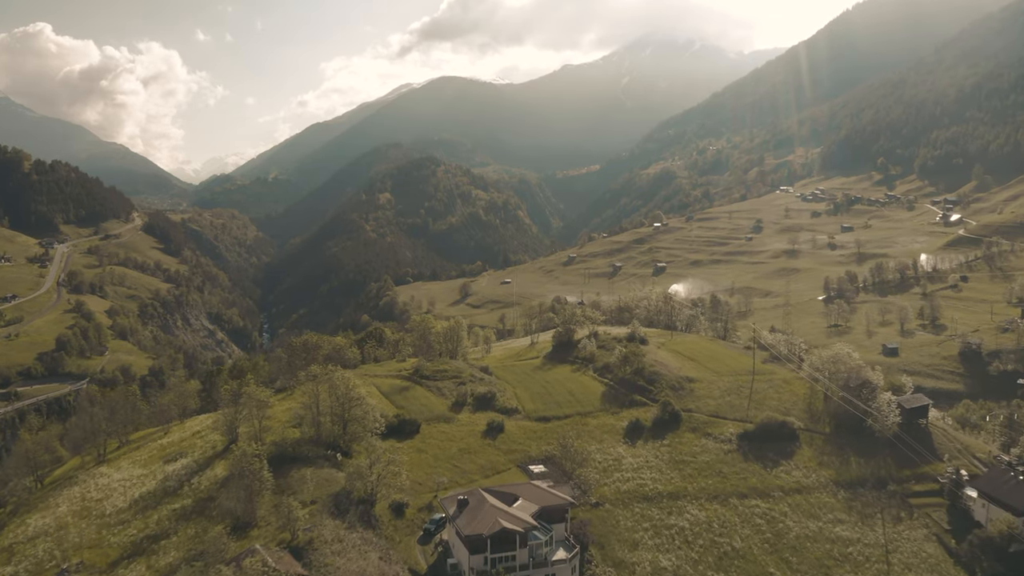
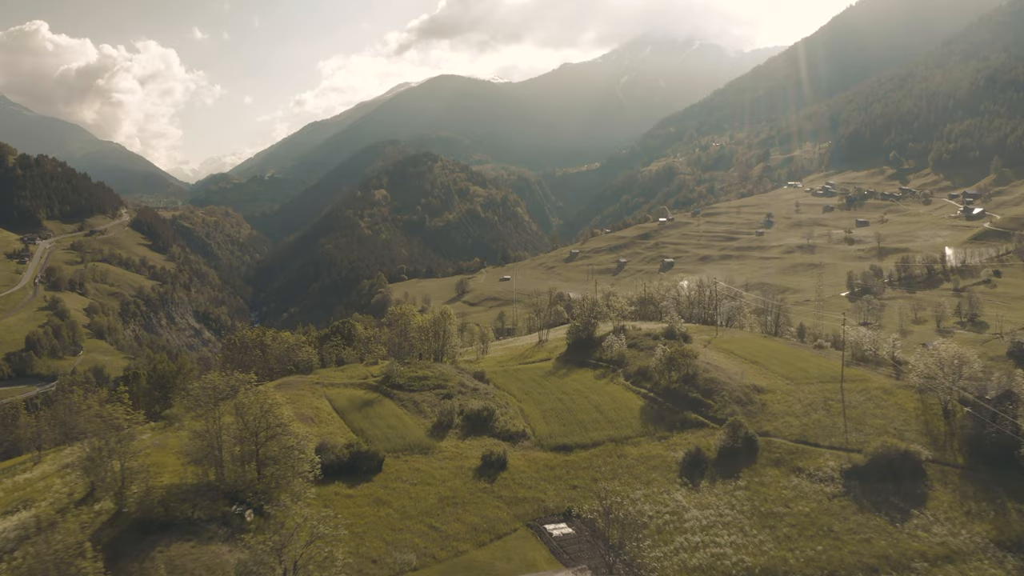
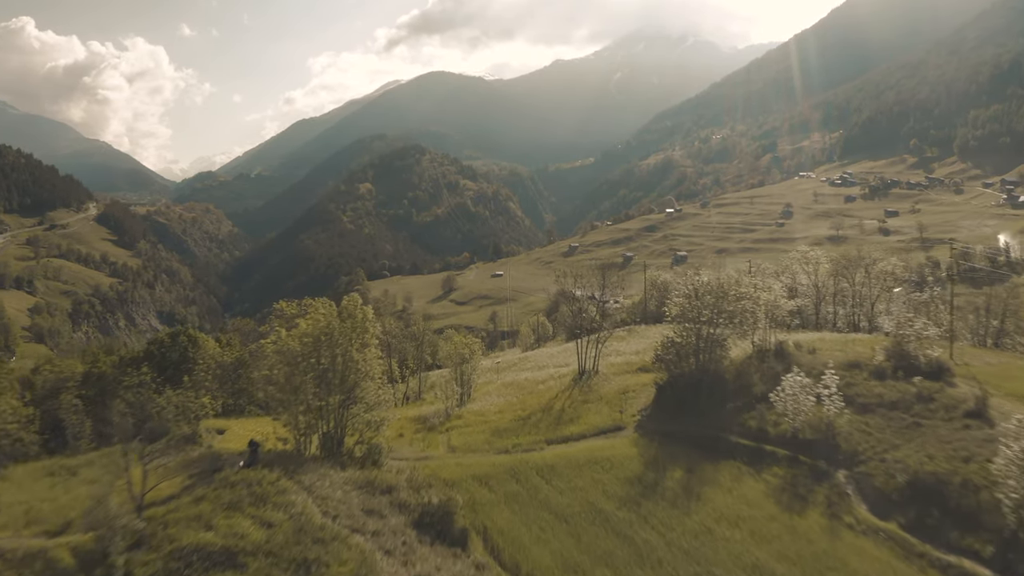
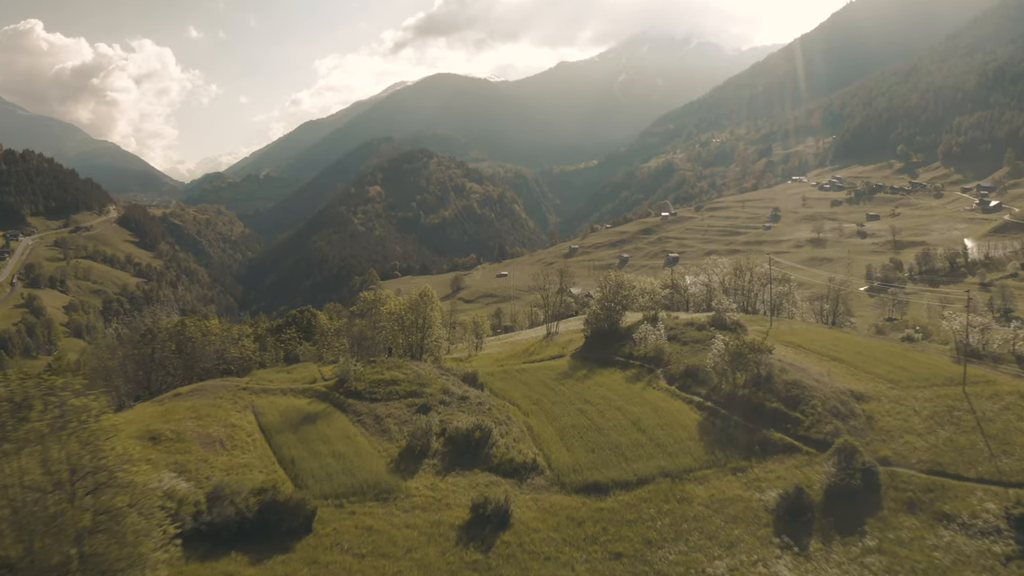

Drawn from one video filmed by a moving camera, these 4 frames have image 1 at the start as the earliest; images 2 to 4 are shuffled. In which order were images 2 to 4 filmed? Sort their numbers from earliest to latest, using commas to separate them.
2, 4, 3
